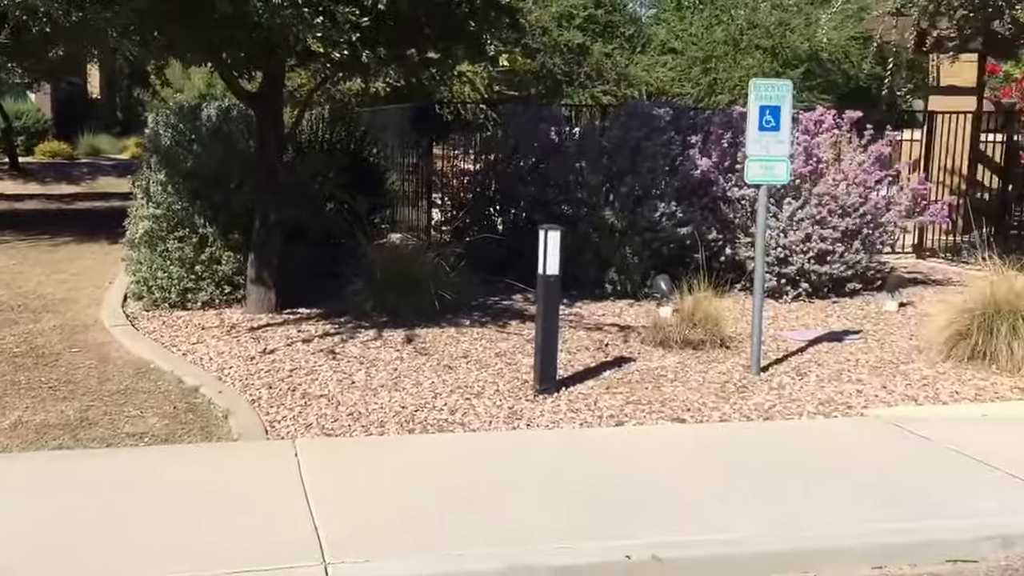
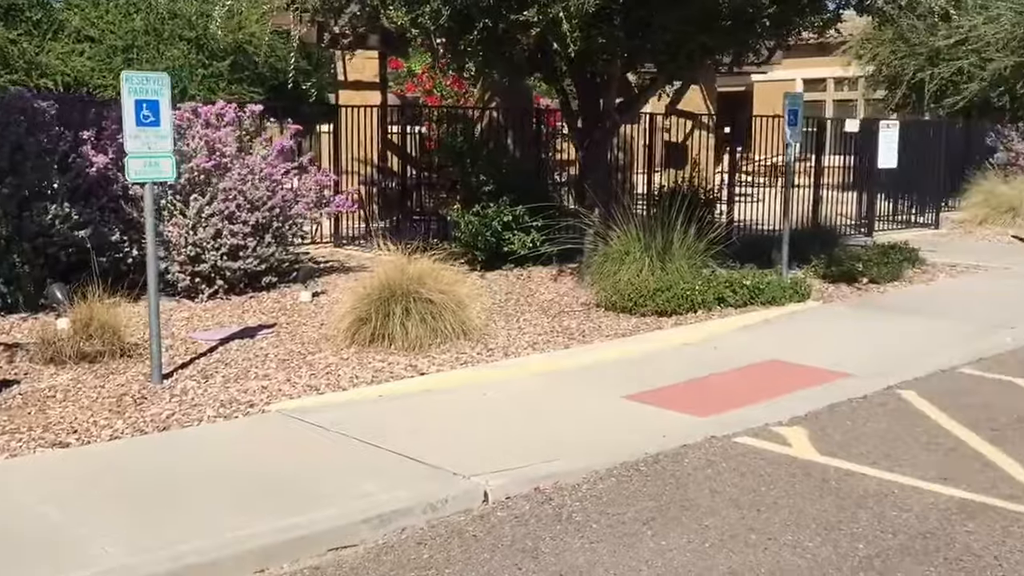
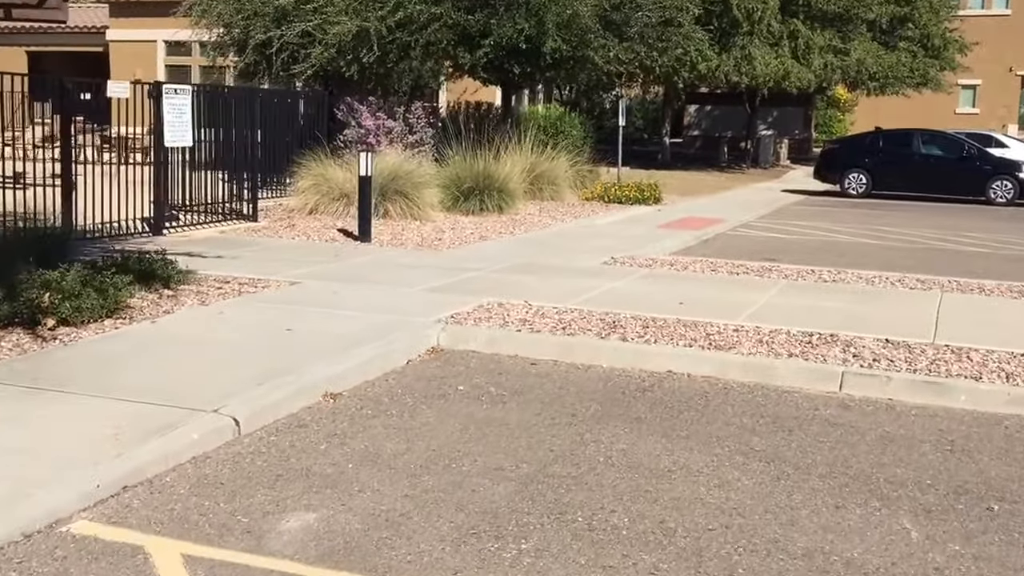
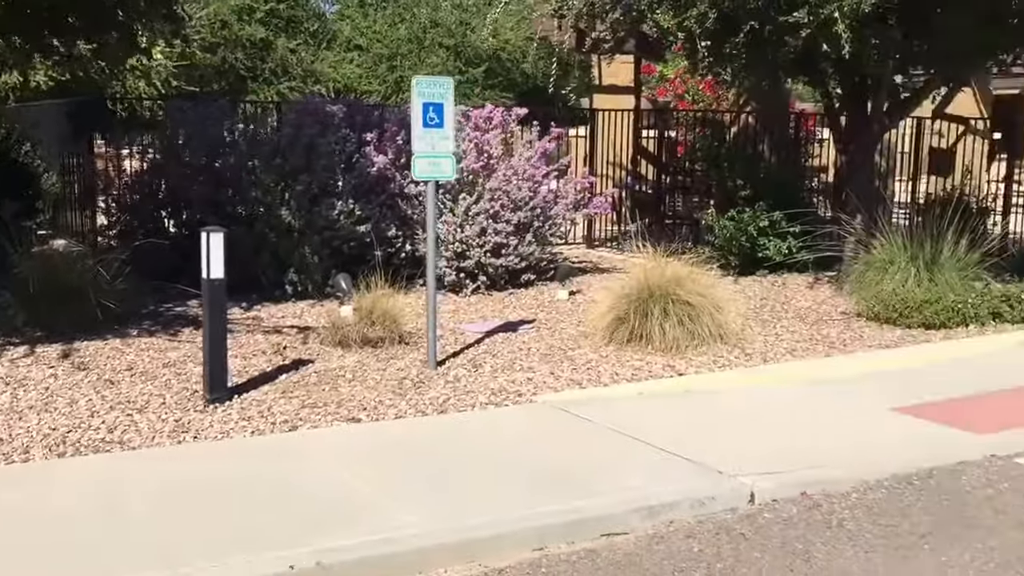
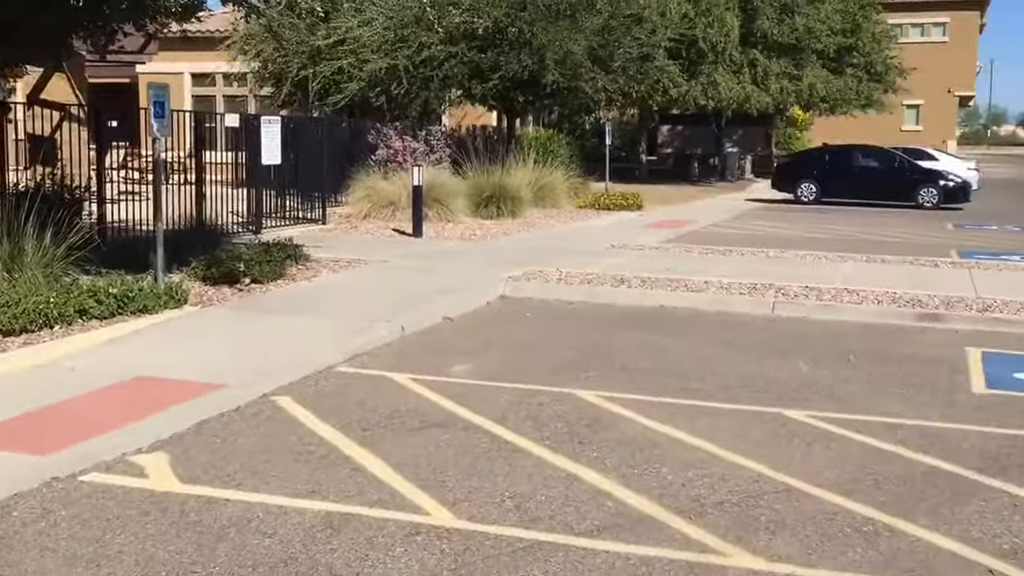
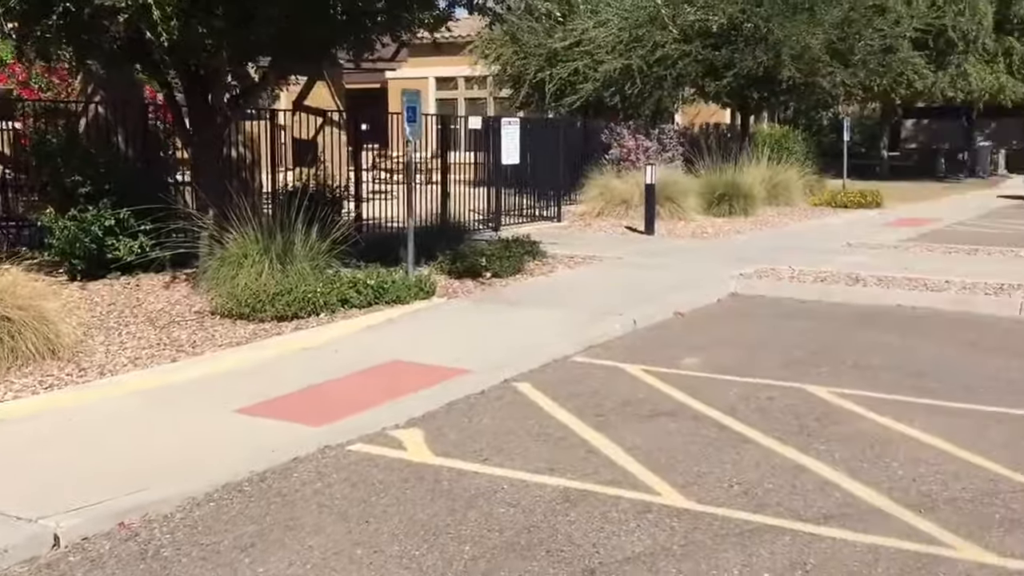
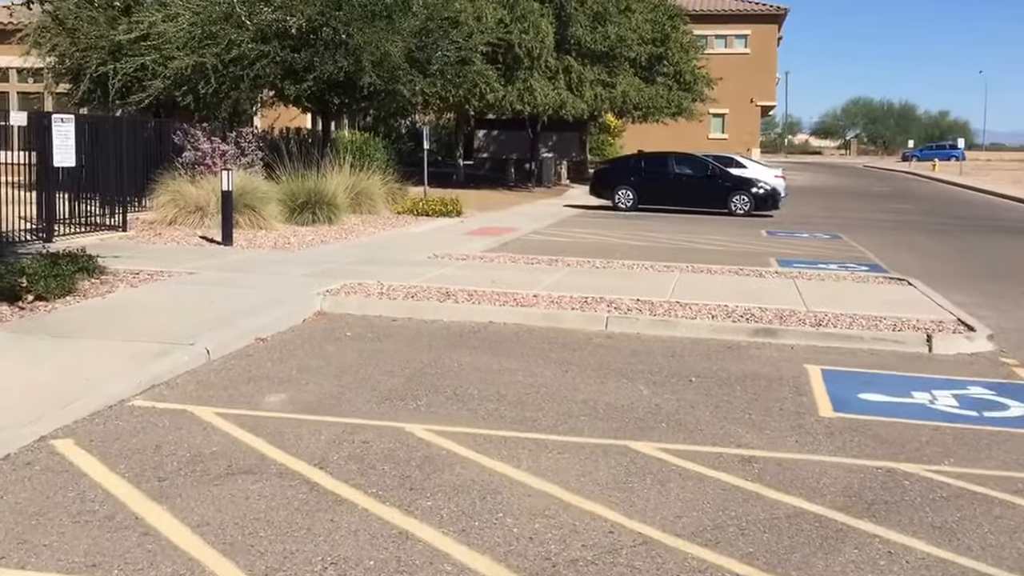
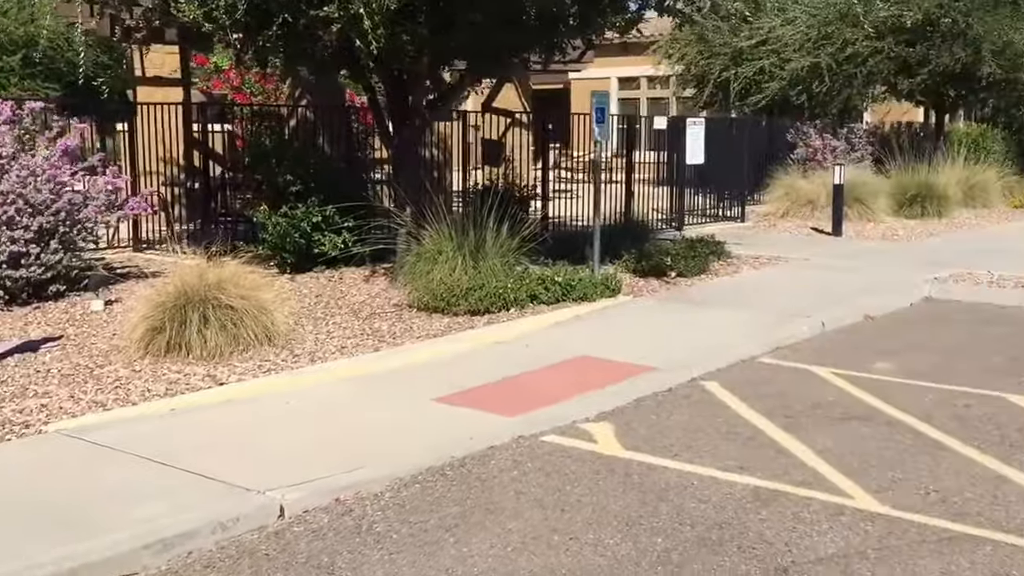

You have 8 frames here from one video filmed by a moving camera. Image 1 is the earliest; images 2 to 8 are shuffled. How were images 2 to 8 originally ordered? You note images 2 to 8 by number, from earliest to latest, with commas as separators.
4, 2, 8, 6, 5, 7, 3
